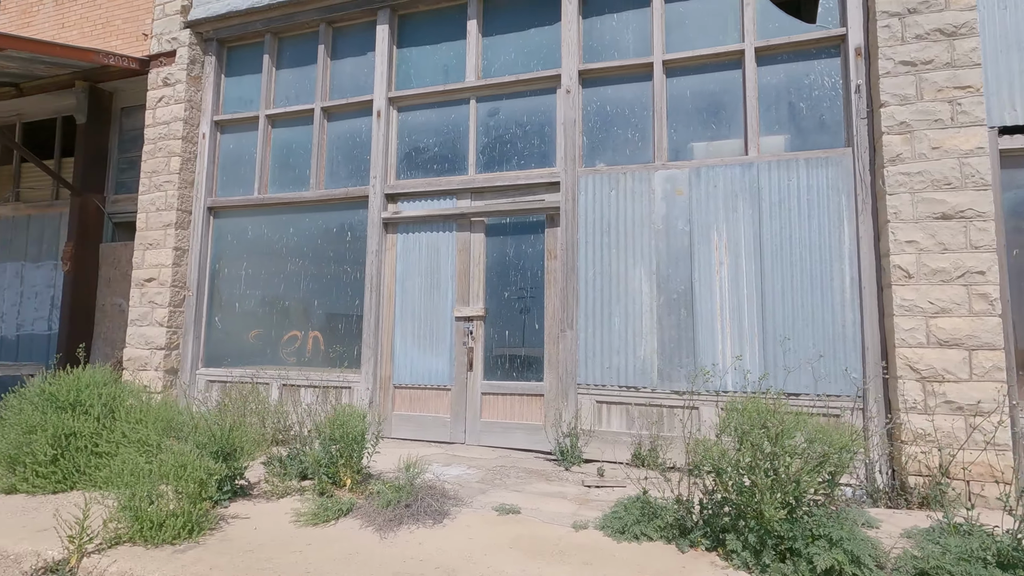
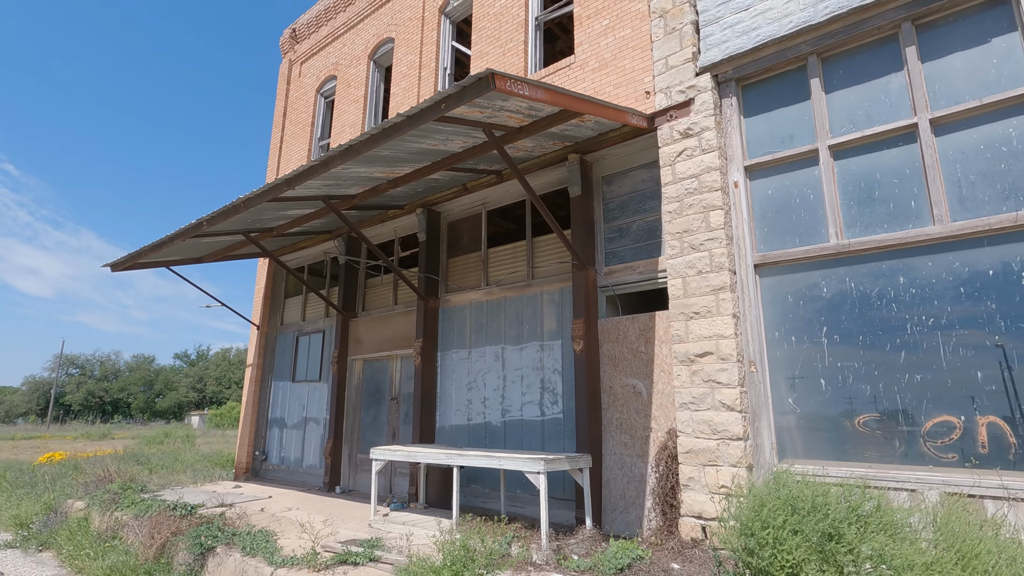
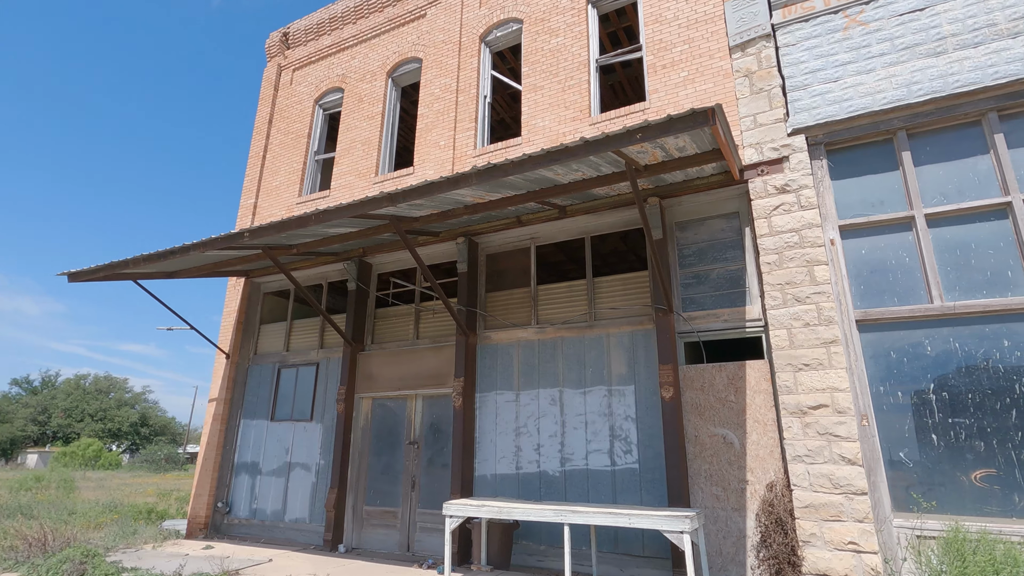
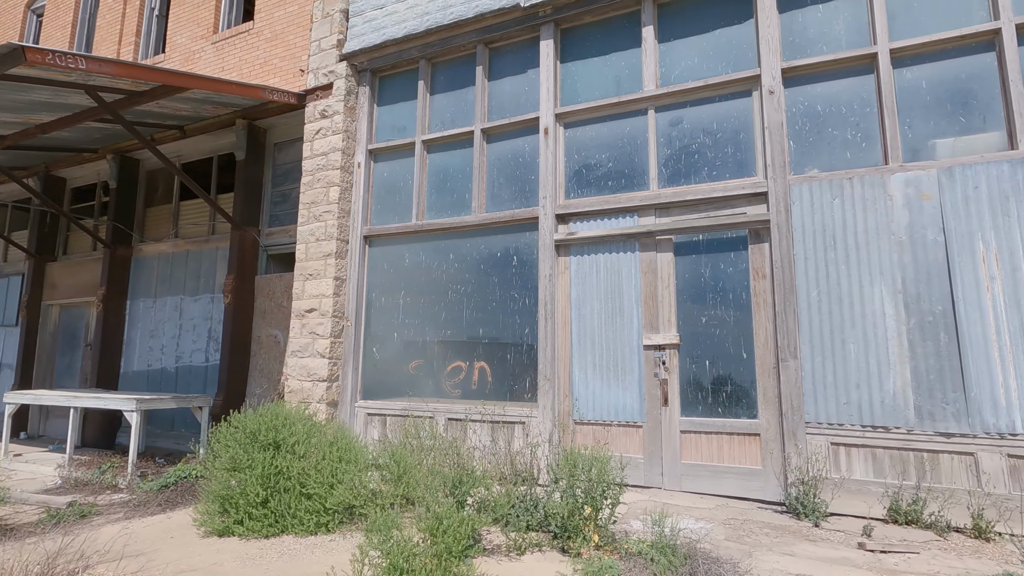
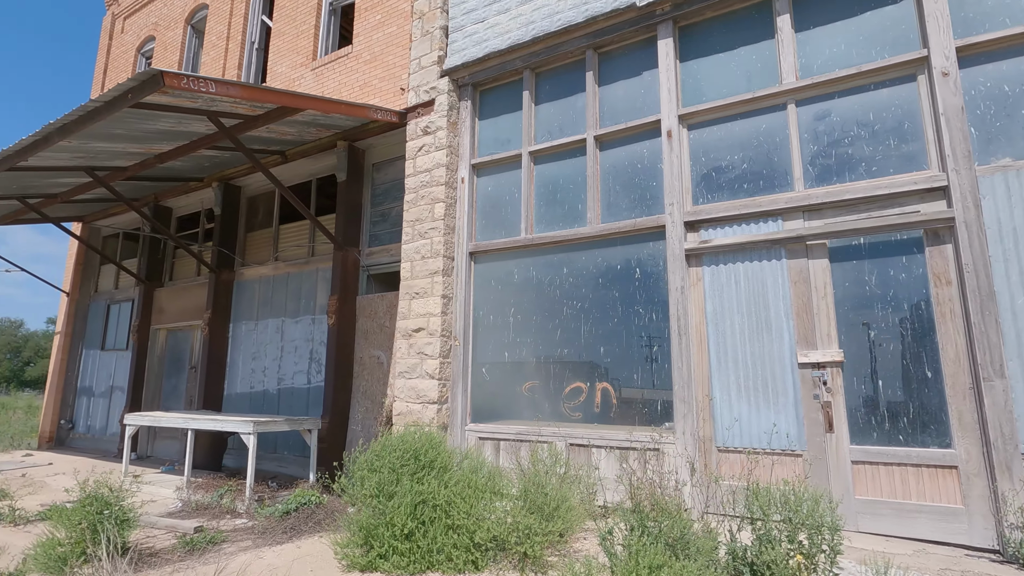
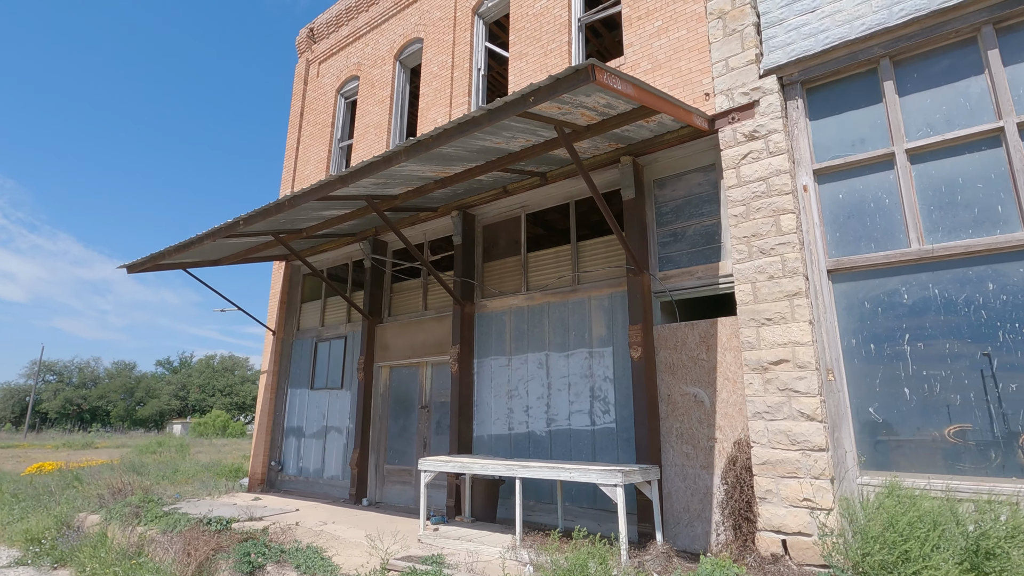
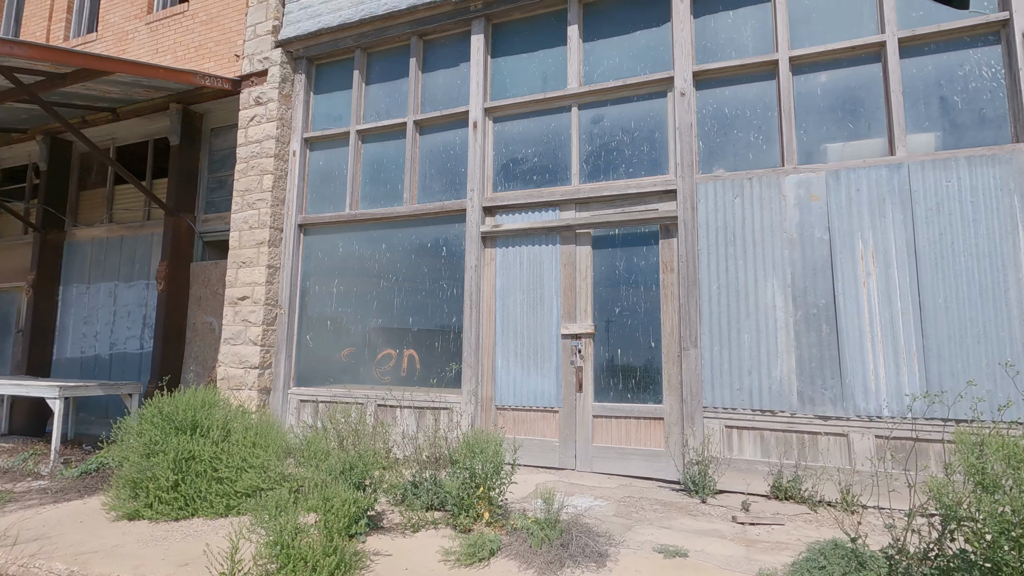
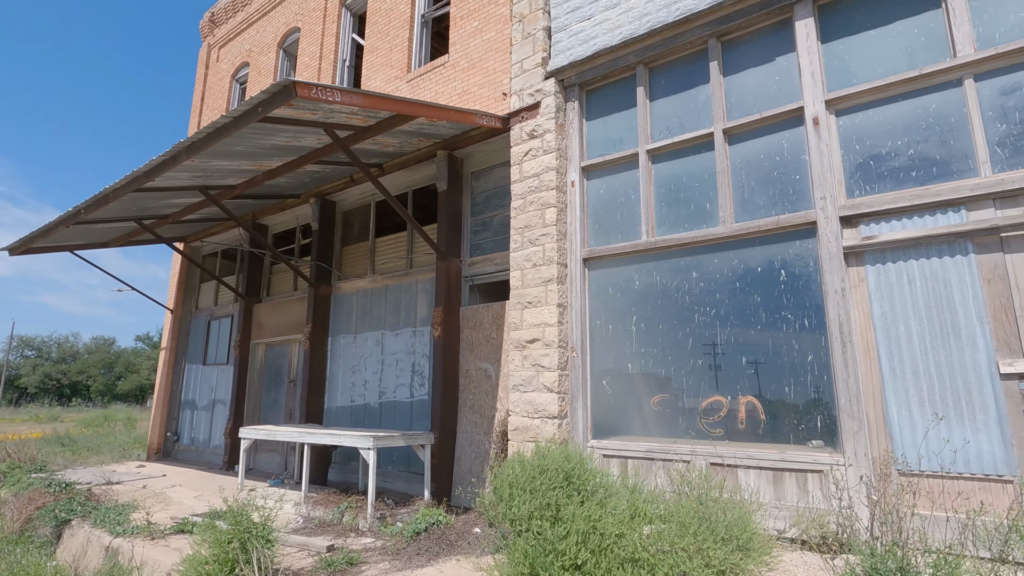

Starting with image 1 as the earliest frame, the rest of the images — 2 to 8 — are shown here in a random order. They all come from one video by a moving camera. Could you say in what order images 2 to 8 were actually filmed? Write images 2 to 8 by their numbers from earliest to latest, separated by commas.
7, 4, 5, 8, 2, 6, 3
